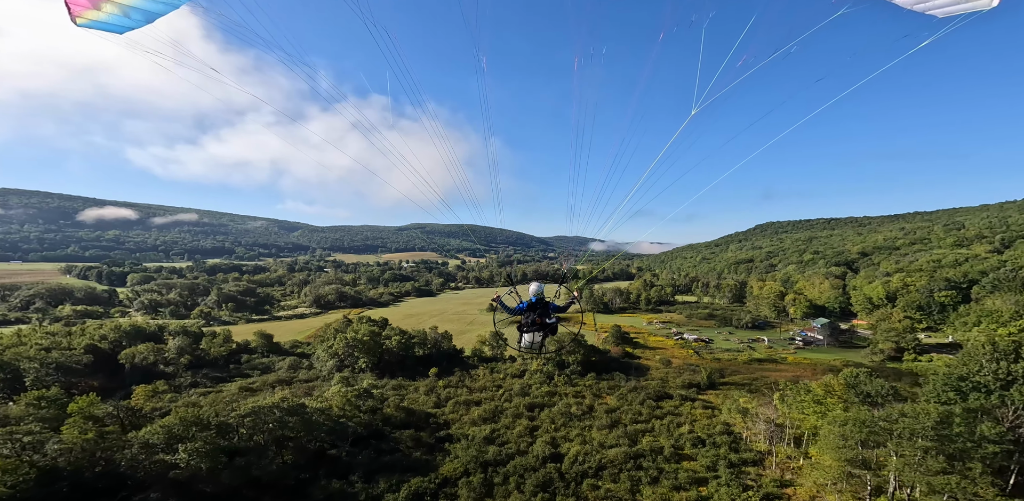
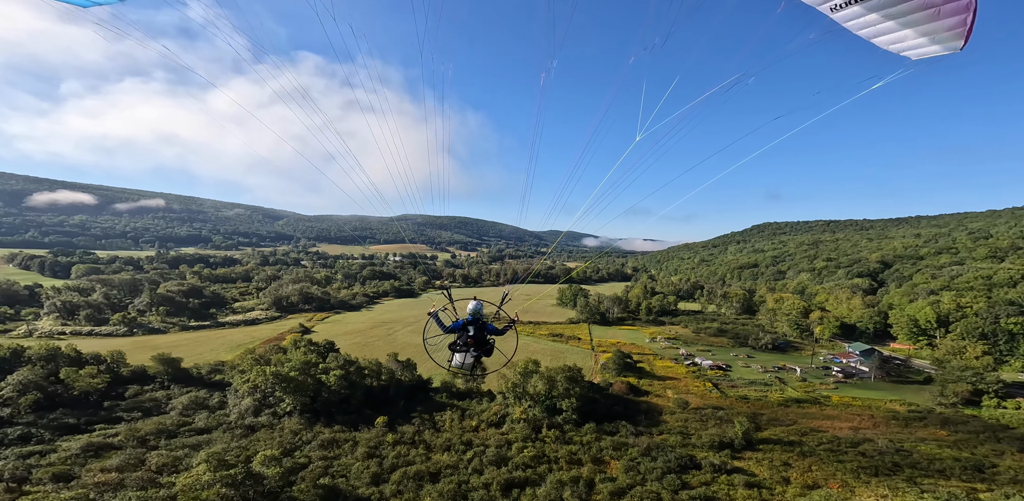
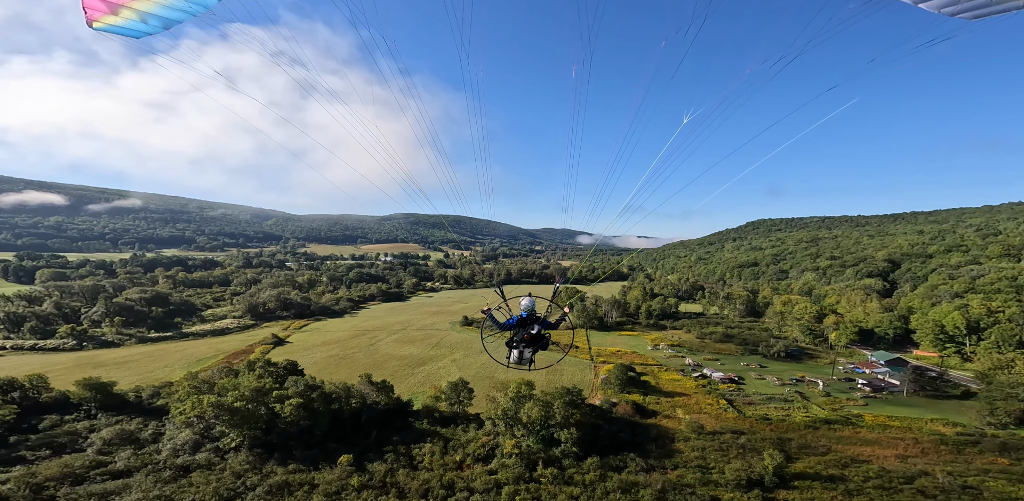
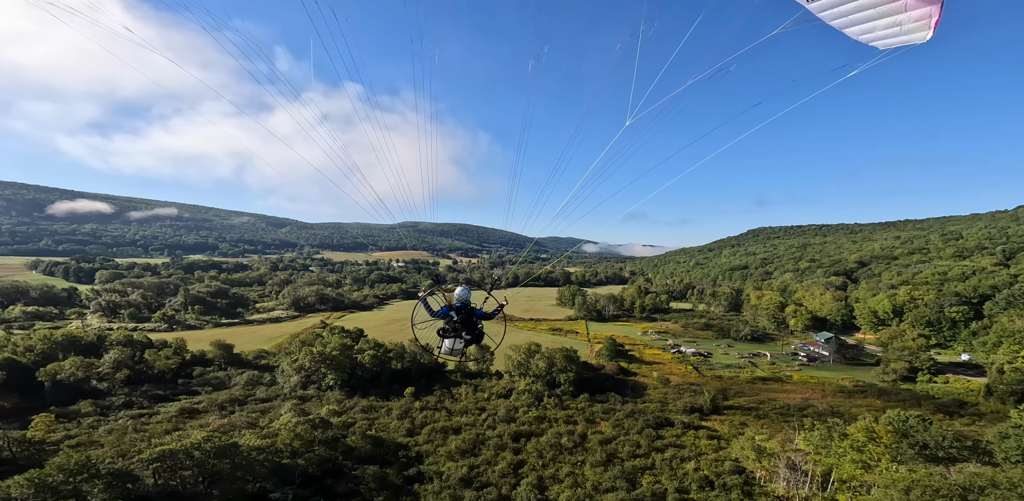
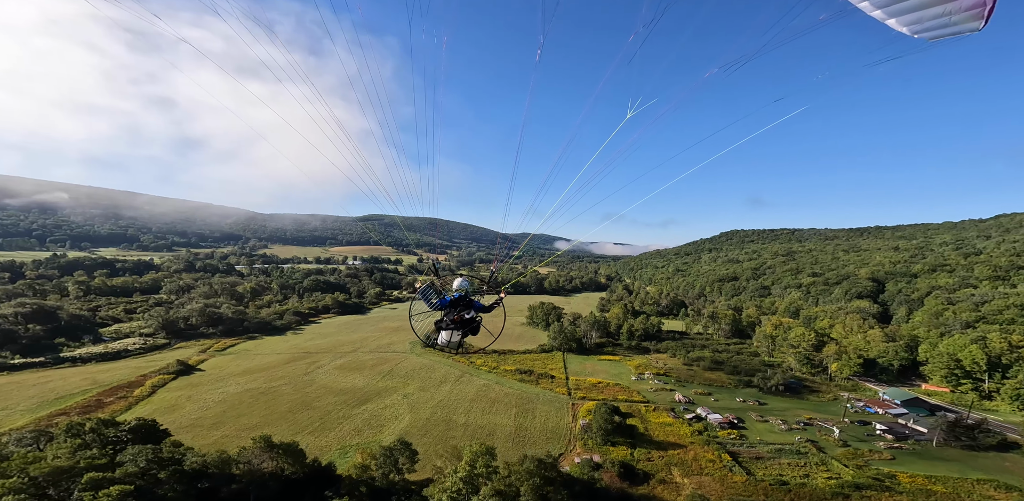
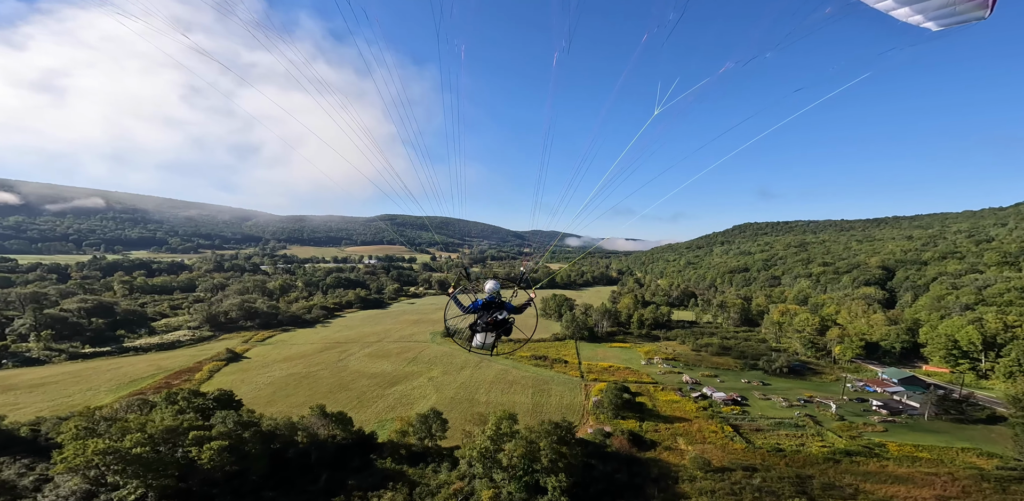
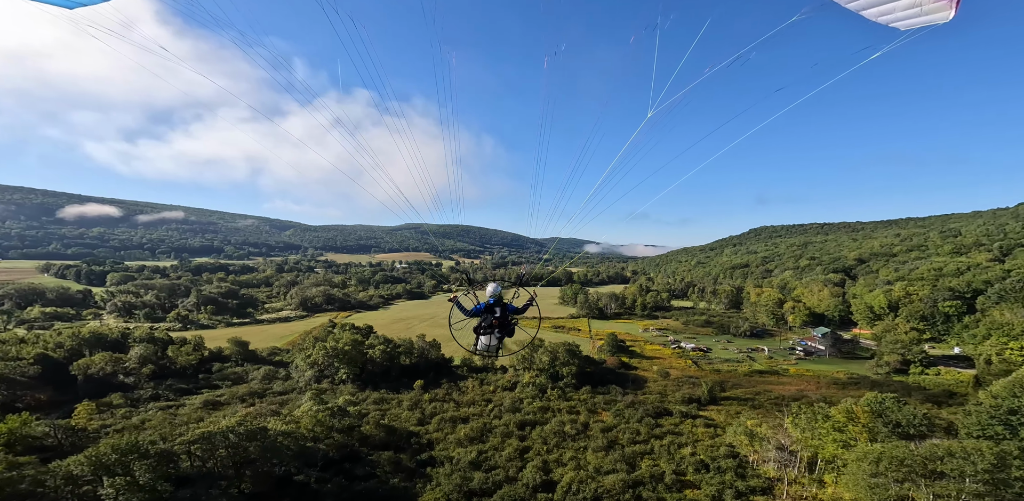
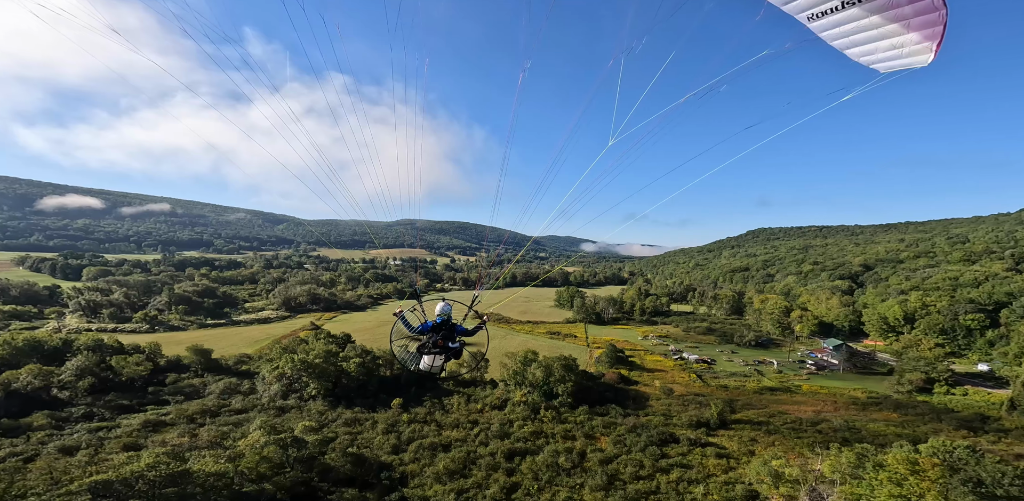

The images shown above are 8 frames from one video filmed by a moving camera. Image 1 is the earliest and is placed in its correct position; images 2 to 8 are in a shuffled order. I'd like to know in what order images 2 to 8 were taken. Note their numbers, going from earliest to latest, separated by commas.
7, 4, 8, 2, 3, 6, 5
